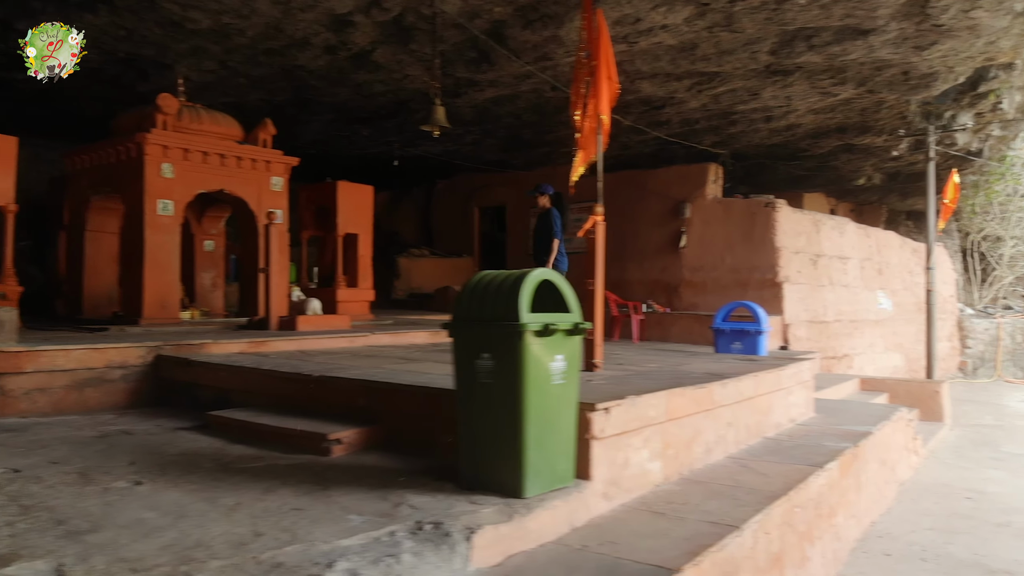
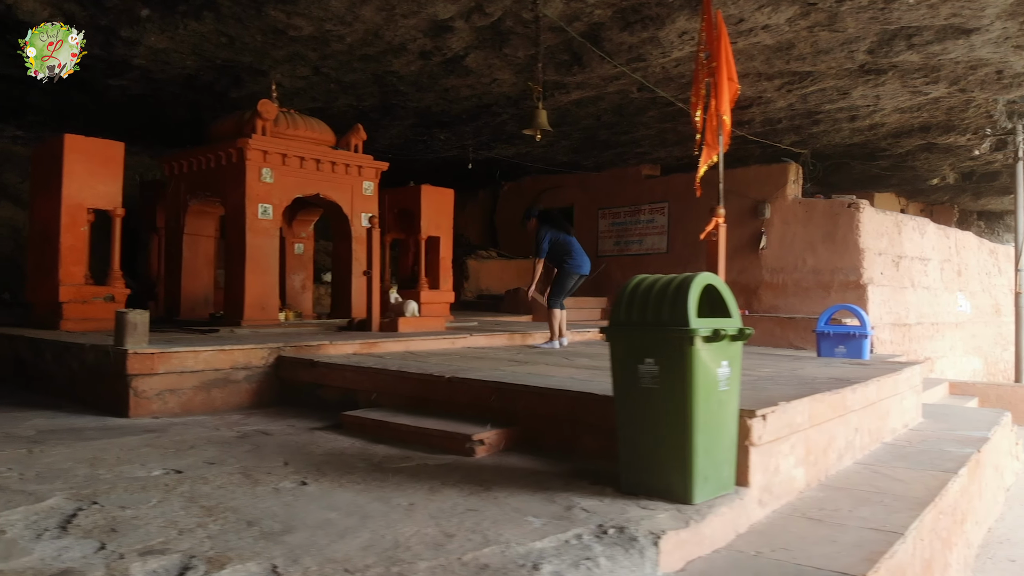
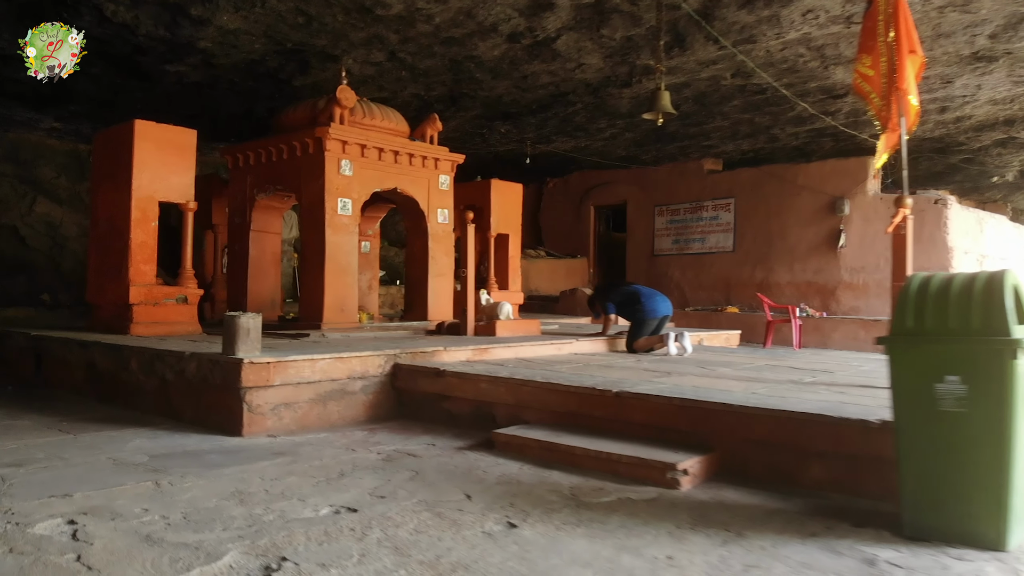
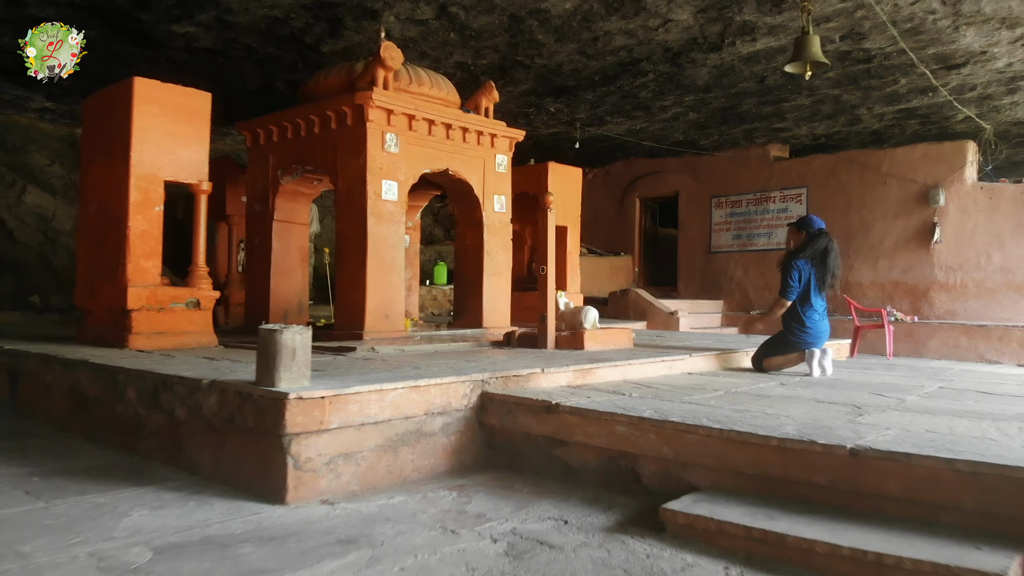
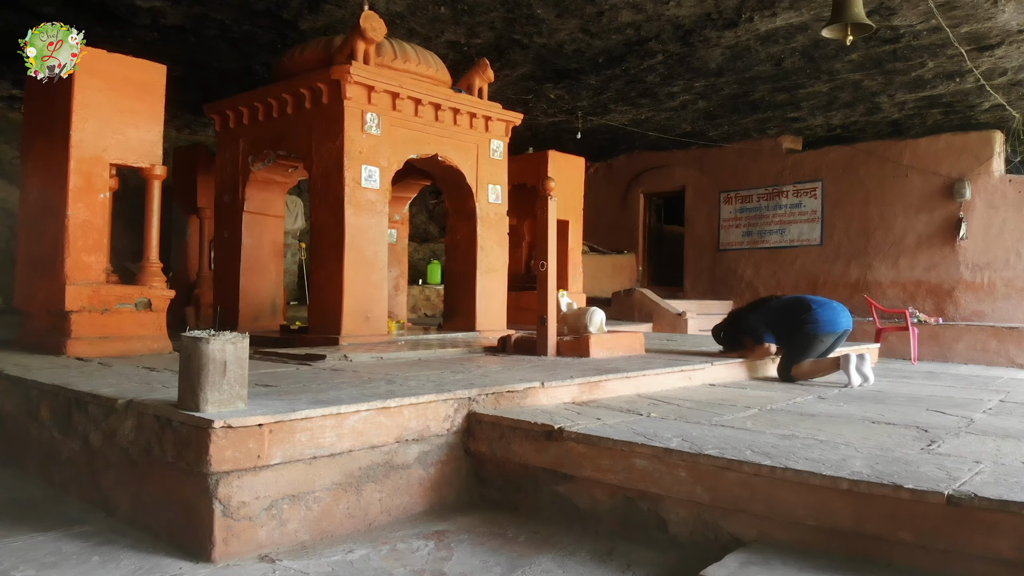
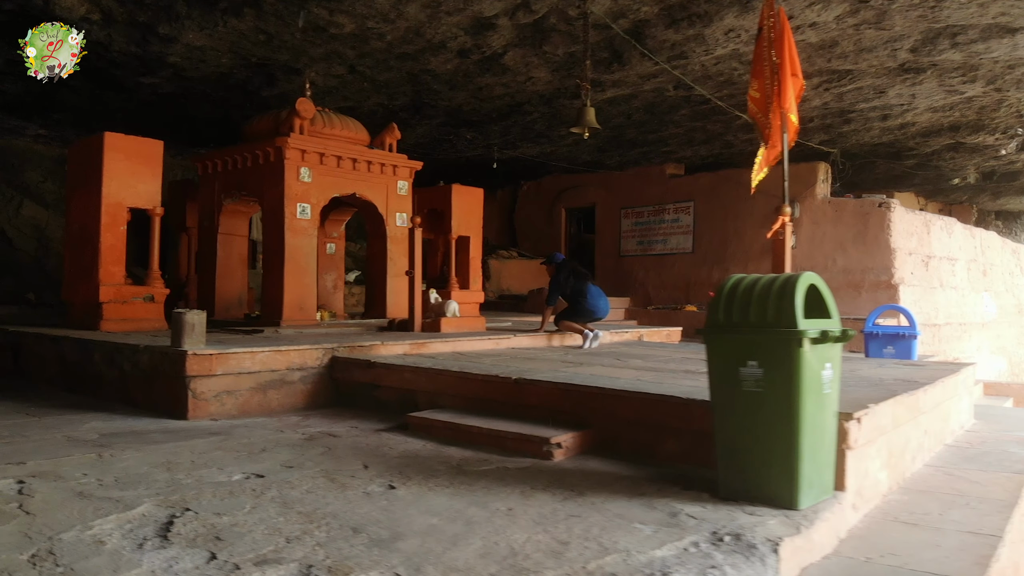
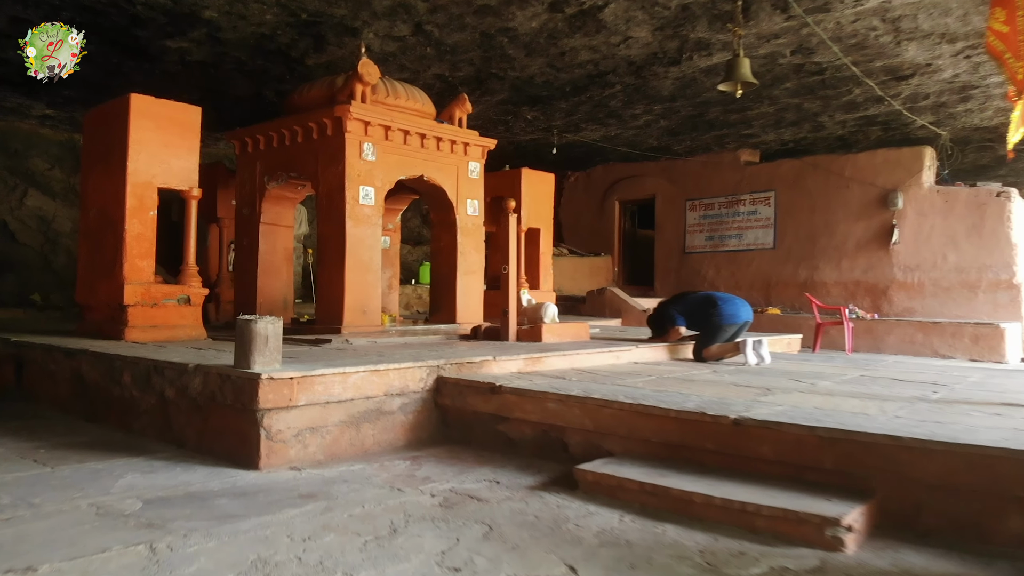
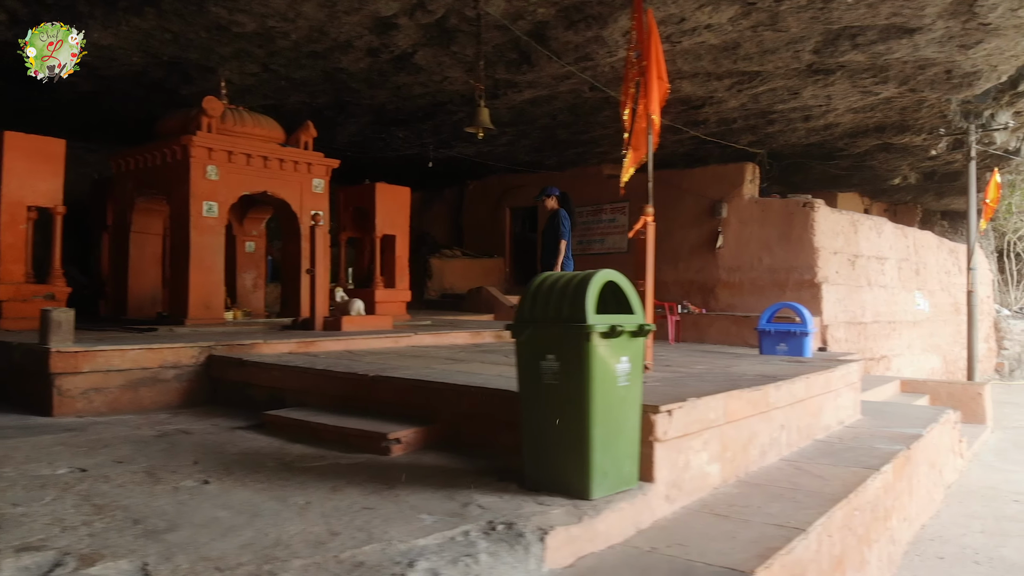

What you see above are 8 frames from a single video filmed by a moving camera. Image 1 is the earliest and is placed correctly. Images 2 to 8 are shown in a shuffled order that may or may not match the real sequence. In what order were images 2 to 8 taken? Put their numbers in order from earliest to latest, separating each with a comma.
8, 2, 6, 3, 7, 5, 4
